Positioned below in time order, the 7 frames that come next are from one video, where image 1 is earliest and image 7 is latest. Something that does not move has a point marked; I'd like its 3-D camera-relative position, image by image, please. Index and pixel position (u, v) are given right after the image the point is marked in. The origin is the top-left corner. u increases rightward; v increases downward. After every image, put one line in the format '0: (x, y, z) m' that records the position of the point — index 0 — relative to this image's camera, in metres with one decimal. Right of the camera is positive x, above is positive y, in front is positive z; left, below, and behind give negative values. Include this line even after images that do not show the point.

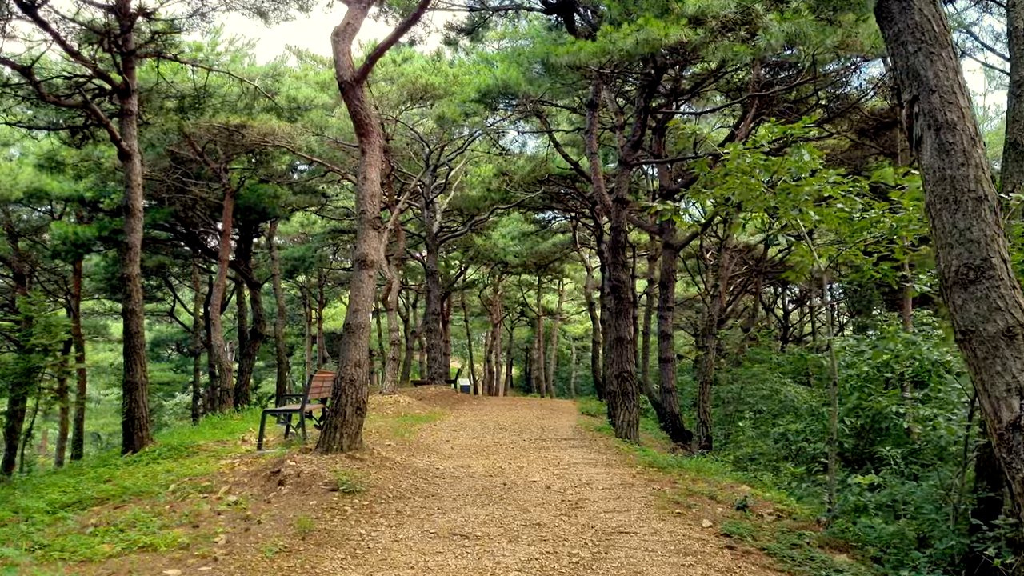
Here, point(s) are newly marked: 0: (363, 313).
0: (-1.1, -0.2, +6.8) m
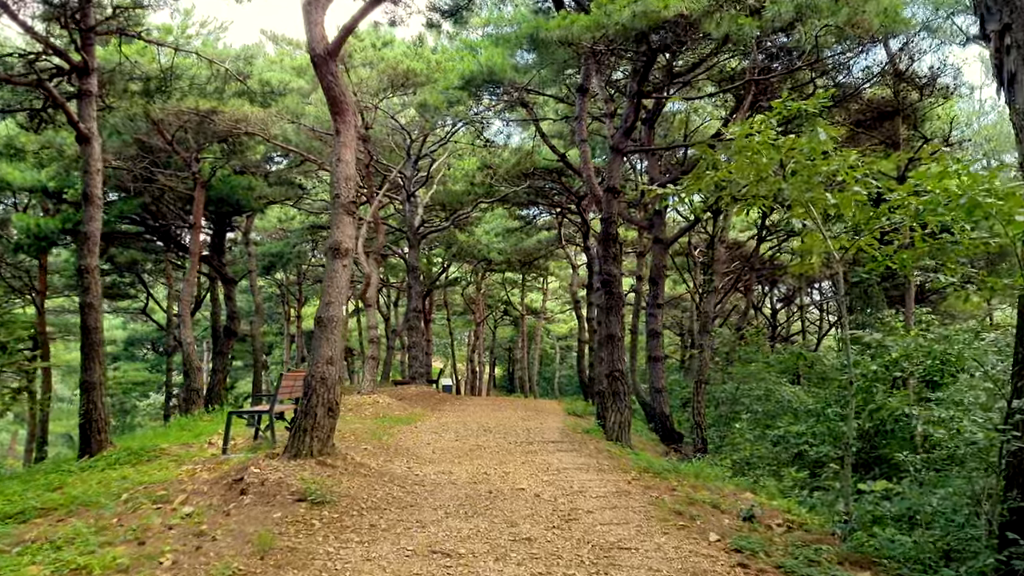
0: (-1.2, -0.1, +6.2) m
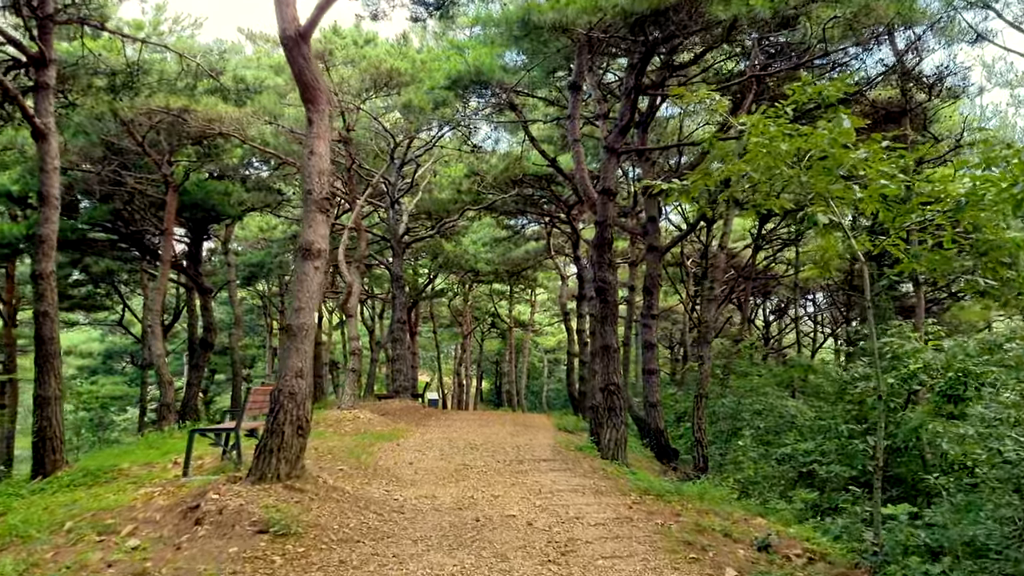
0: (-1.2, -0.2, +5.6) m
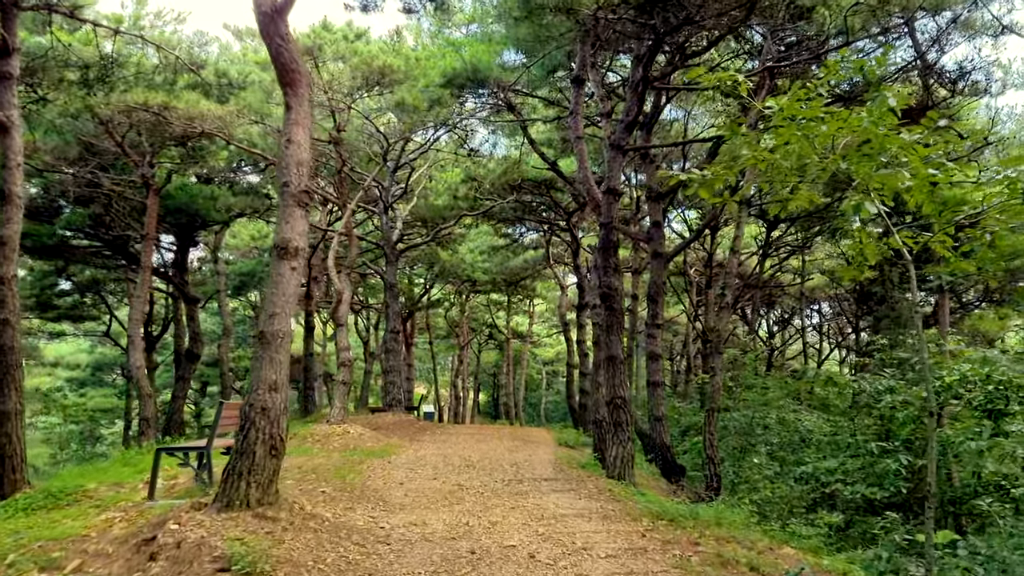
0: (-1.2, -0.2, +5.0) m
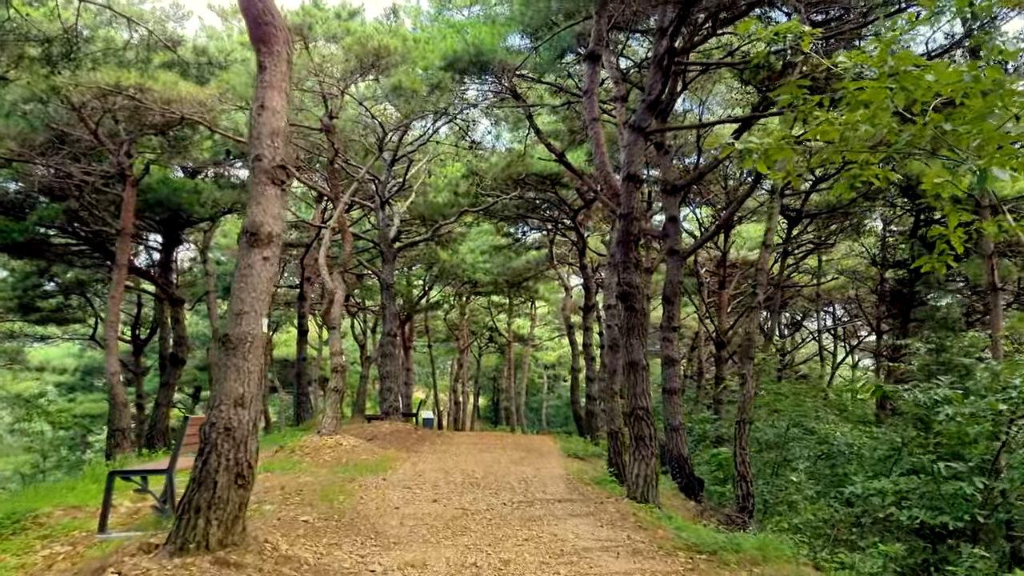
0: (-1.2, -0.1, +4.2) m
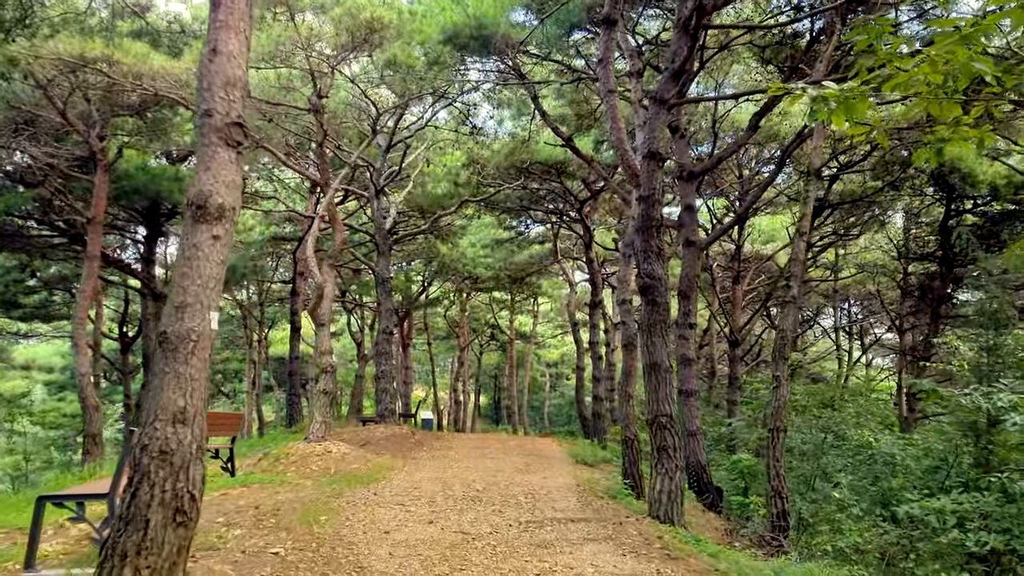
0: (-1.1, -0.1, +3.3) m
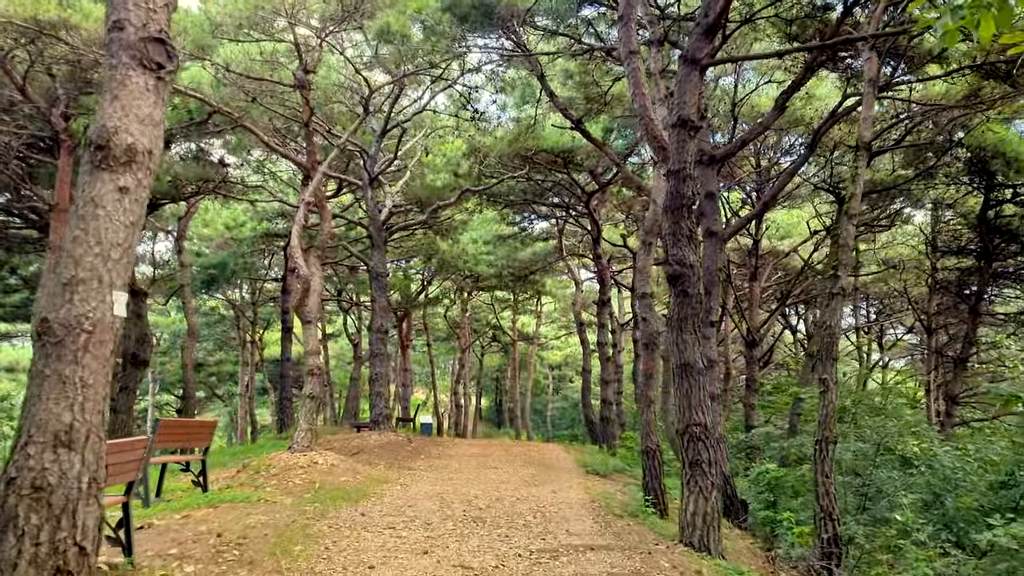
0: (-1.1, 0.0, +2.4) m
